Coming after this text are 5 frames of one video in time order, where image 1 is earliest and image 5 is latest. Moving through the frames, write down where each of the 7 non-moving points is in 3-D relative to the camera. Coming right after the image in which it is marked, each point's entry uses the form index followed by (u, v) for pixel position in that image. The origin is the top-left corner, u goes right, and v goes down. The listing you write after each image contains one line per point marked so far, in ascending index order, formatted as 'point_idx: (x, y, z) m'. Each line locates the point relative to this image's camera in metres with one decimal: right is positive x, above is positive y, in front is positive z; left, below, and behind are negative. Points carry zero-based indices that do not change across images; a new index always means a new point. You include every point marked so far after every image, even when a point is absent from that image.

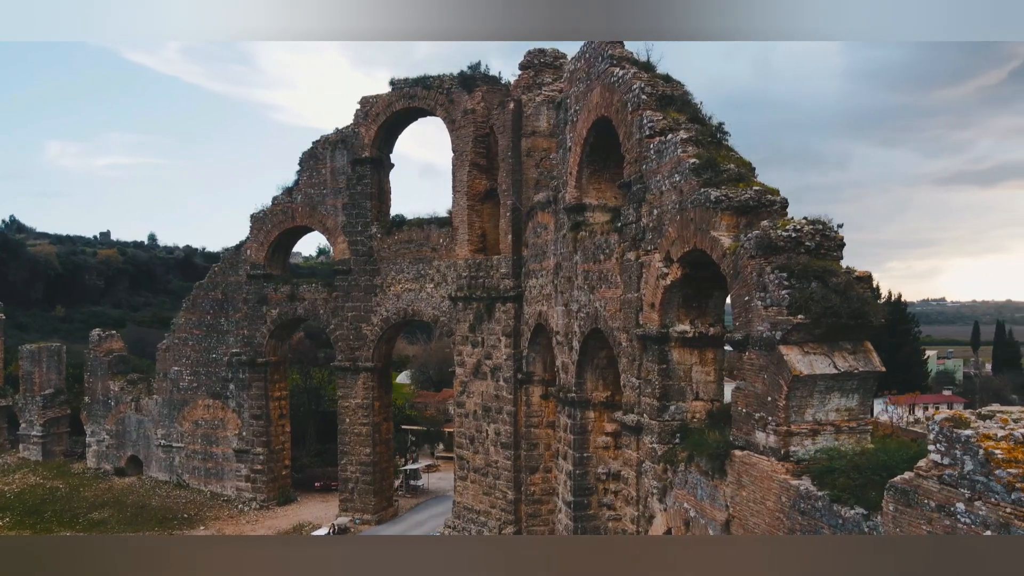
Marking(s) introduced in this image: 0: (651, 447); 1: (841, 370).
0: (+1.2, -1.4, +6.6) m
1: (+2.0, -0.5, +4.6) m
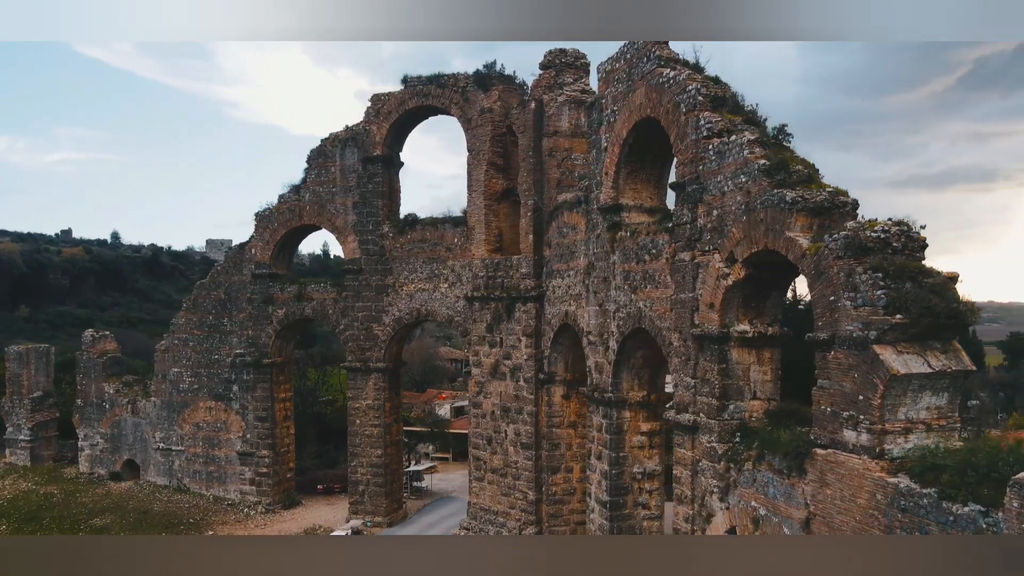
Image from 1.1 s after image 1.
0: (+1.7, -1.4, +6.6) m
1: (+2.6, -0.5, +4.7) m
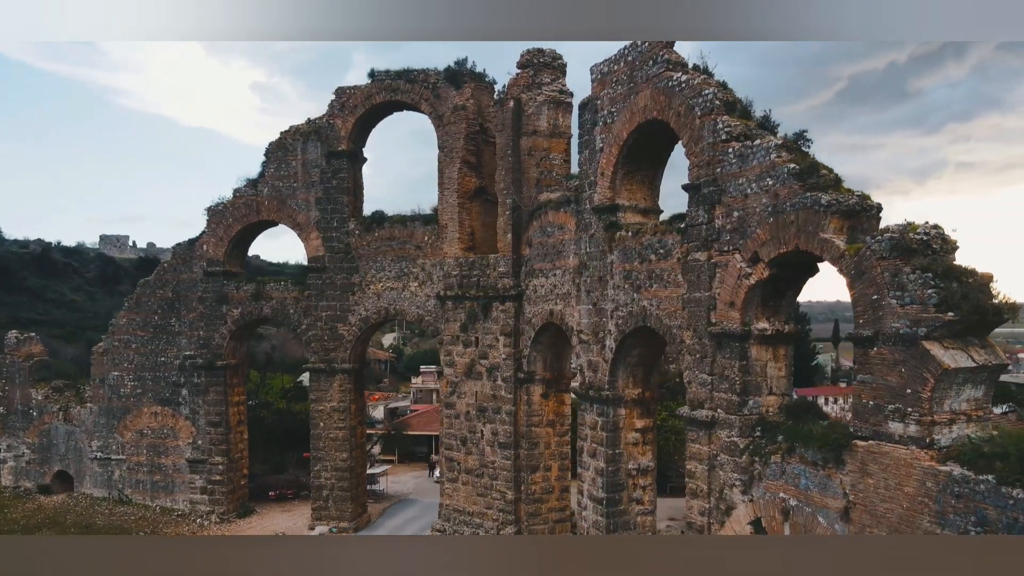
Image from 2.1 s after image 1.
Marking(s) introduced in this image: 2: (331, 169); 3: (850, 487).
0: (+2.0, -1.4, +6.8) m
1: (+3.1, -0.5, +5.0) m
2: (-3.0, +2.0, +12.5) m
3: (+2.5, -1.5, +5.6) m
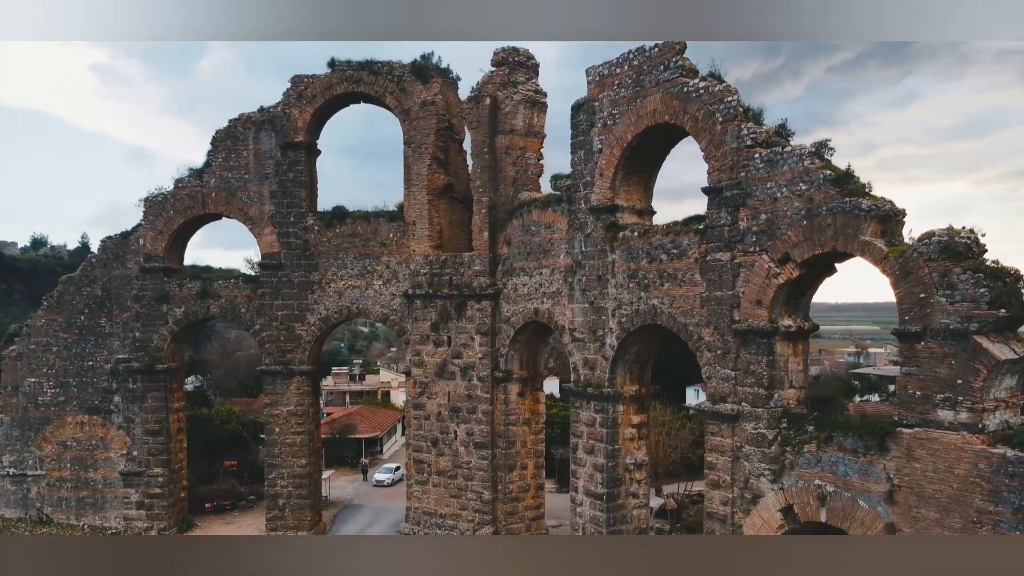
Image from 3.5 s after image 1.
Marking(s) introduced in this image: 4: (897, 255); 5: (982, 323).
0: (+2.3, -1.4, +7.1) m
1: (+3.8, -0.5, +5.5) m
2: (-3.6, +2.0, +11.9) m
3: (+3.1, -1.5, +6.0) m
4: (+3.1, +0.3, +6.0) m
5: (+3.4, -0.3, +5.5) m
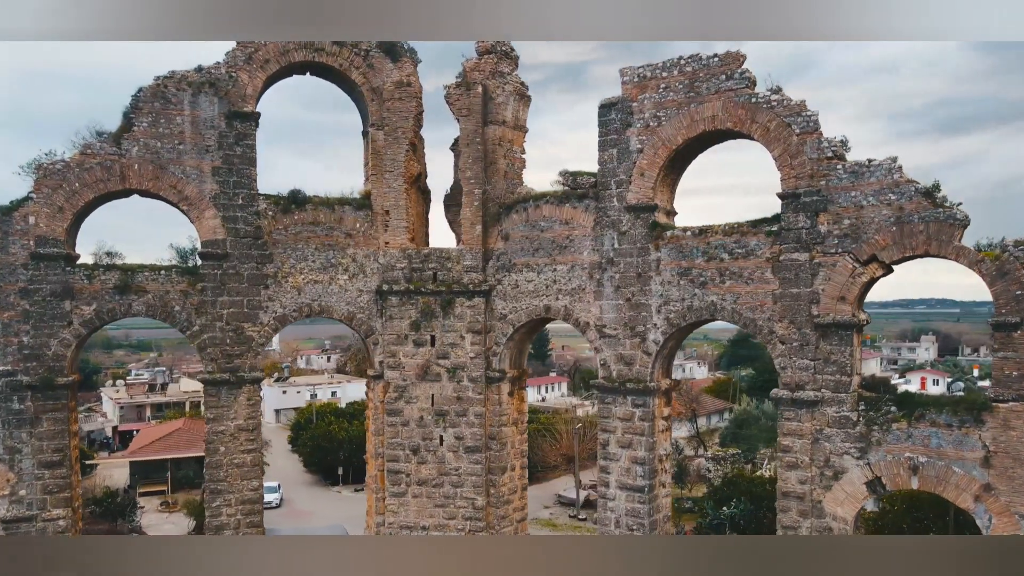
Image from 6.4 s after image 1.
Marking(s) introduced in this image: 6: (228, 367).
0: (+3.5, -1.4, +7.9) m
1: (+5.4, -0.5, +7.0) m
2: (-3.8, +2.1, +10.2) m
3: (+4.6, -1.5, +7.2) m
4: (+4.6, +0.3, +7.2) m
5: (+5.1, -0.2, +6.8) m
6: (-3.8, -1.1, +10.0) m
